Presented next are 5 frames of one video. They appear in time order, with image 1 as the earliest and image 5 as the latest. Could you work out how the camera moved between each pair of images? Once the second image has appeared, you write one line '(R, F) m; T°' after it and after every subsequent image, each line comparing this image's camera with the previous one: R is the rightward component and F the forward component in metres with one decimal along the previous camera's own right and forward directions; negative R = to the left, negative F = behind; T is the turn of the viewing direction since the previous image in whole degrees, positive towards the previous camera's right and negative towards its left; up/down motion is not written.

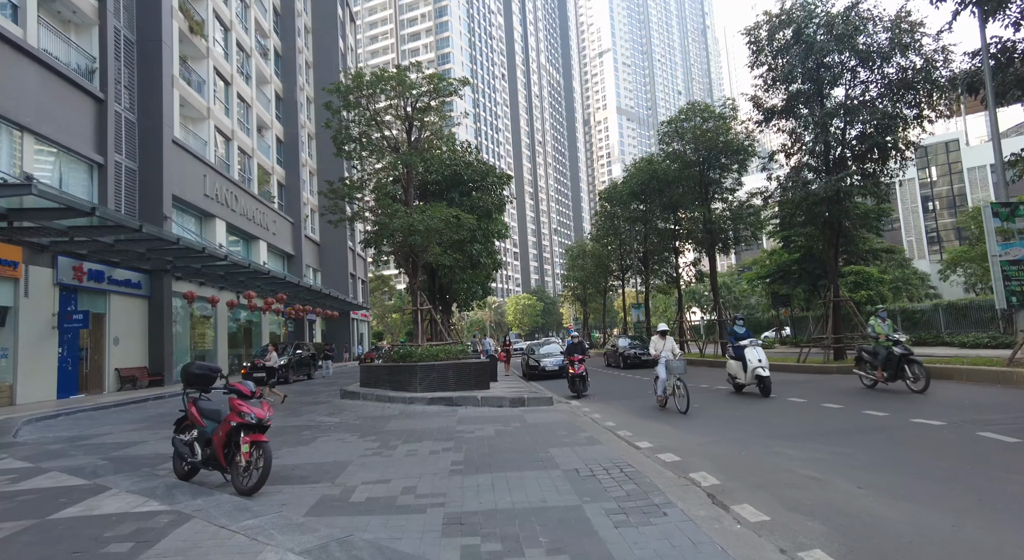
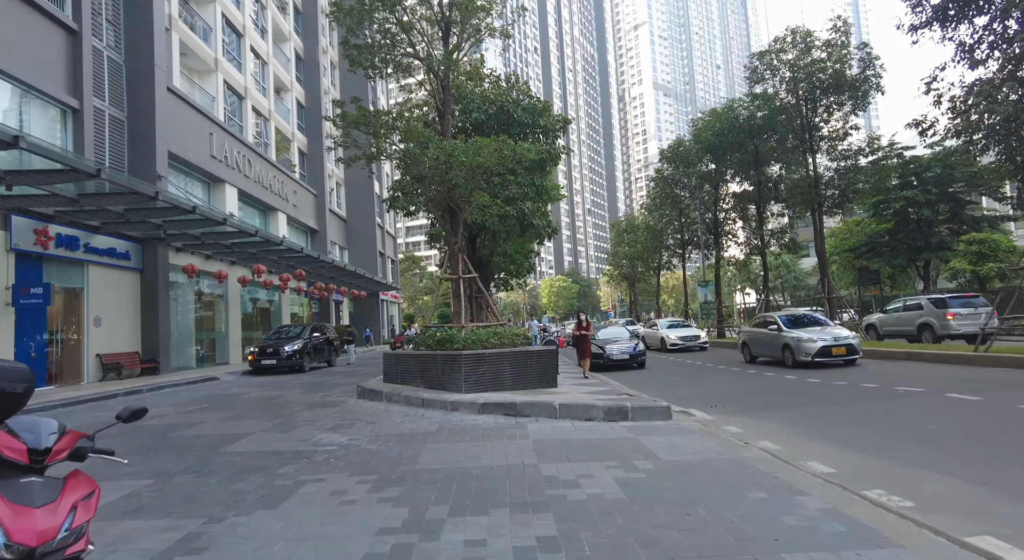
(-0.9, +3.9) m; -3°
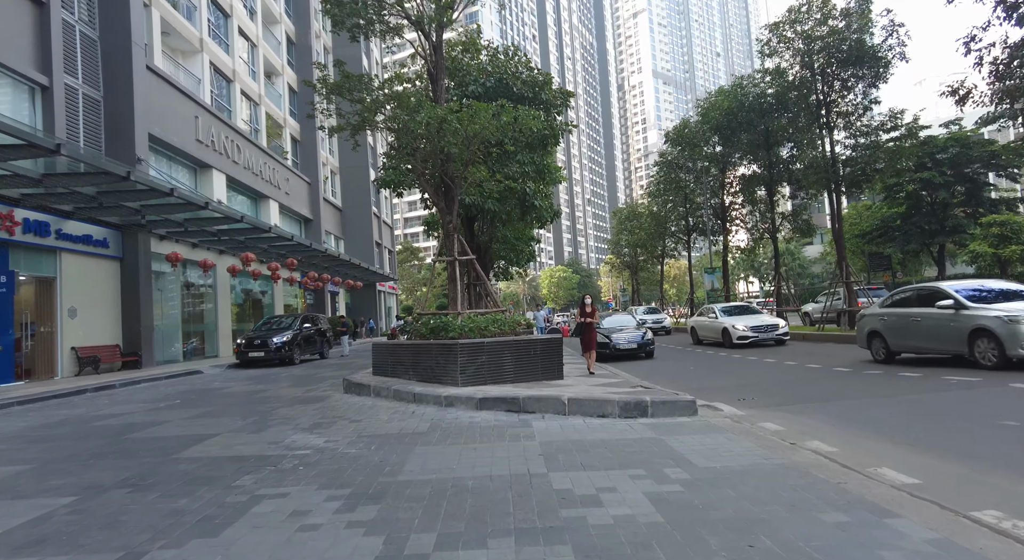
(0.0, +0.9) m; 0°
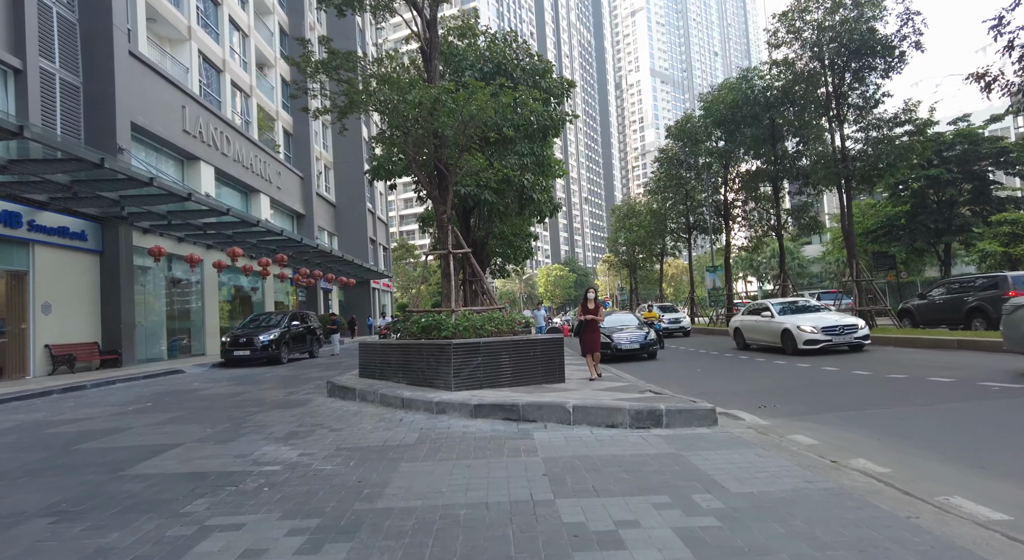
(0.0, +0.7) m; 0°
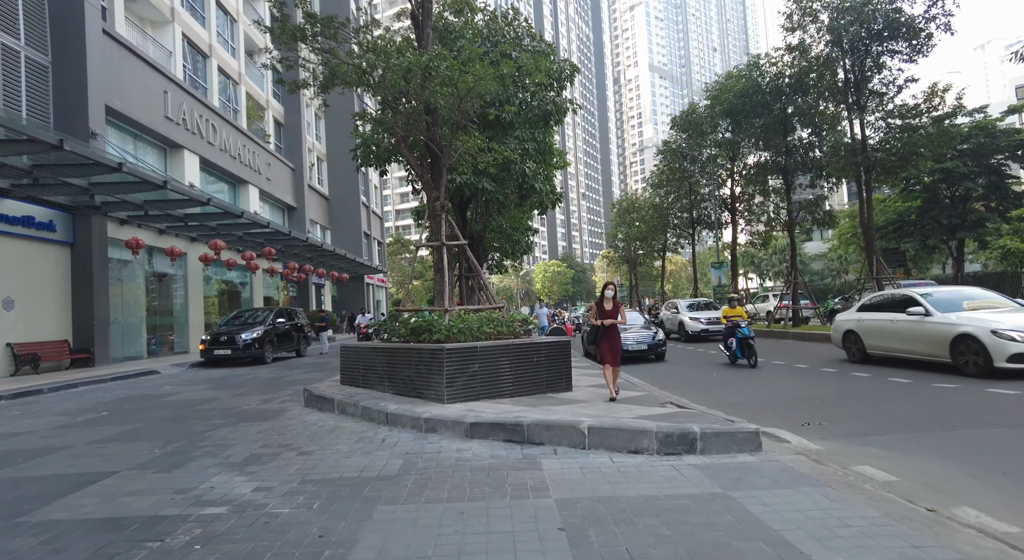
(-0.1, +1.0) m; 0°
